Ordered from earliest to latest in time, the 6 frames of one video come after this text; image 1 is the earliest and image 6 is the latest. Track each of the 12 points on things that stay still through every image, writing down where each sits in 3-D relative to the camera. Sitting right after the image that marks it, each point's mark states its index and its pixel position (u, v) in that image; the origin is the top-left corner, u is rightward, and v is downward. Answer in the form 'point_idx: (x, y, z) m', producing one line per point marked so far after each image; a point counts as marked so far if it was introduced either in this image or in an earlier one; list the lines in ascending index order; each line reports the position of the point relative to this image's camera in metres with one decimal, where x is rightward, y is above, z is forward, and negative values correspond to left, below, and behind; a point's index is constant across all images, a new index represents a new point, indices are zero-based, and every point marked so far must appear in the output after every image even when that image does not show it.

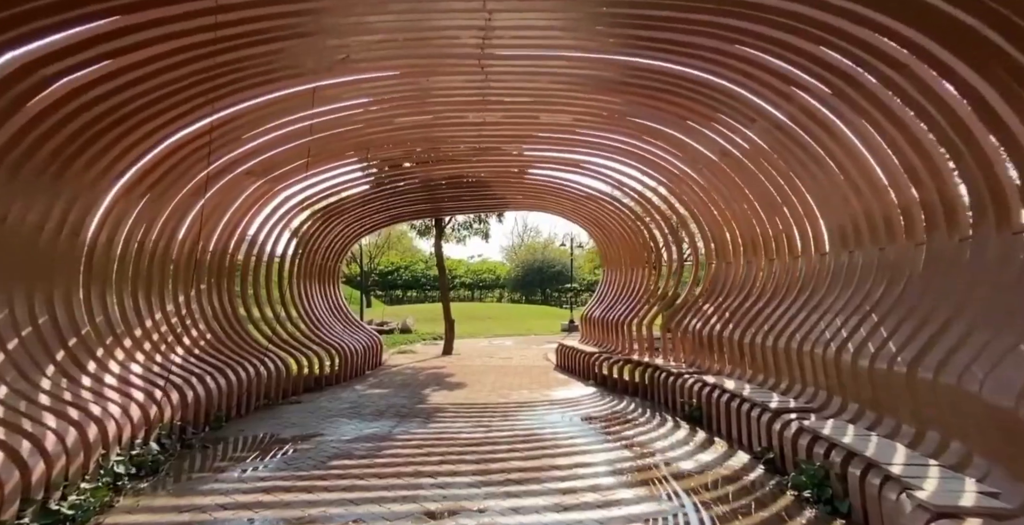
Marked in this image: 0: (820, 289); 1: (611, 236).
0: (+3.6, -0.3, +6.3) m
1: (+2.5, +0.7, +13.7) m
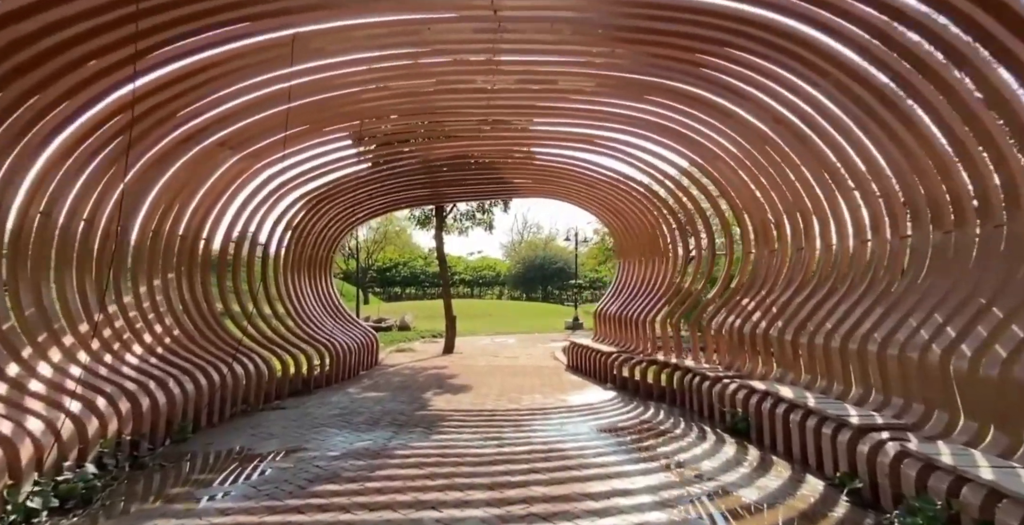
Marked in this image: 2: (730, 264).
0: (+3.8, -0.2, +5.3) m
1: (+2.7, +0.9, +12.7) m
2: (+3.7, 0.0, +9.3) m
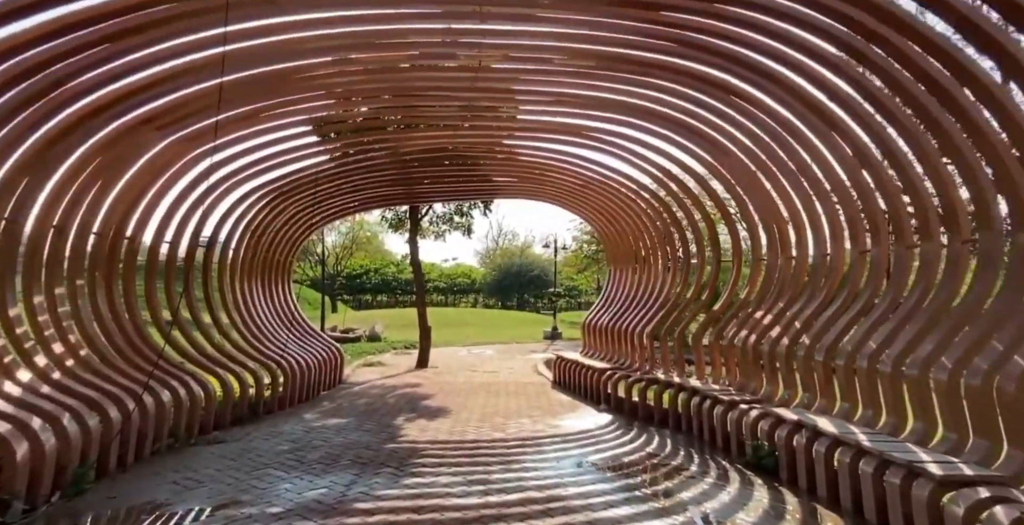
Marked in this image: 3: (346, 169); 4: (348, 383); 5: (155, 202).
0: (+3.7, -0.2, +4.4) m
1: (+2.3, +0.7, +11.7) m
2: (+3.4, -0.1, +8.4) m
3: (-2.9, +1.6, +9.5) m
4: (-3.5, -2.6, +11.6) m
5: (-4.4, +0.8, +6.7) m
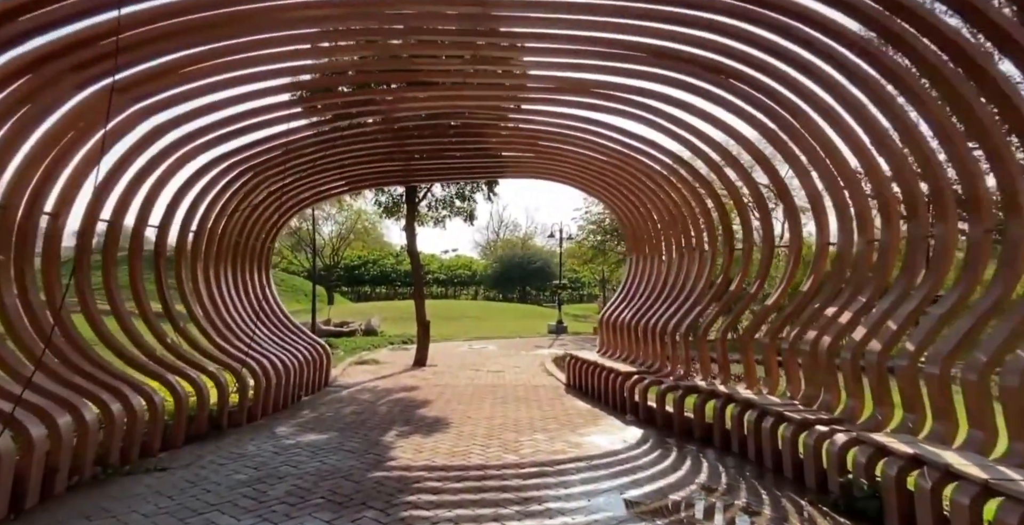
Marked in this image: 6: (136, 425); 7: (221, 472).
0: (+3.9, -0.1, +3.1) m
1: (+2.5, +0.9, +10.4) m
2: (+3.6, +0.1, +7.1) m
3: (-2.7, +1.8, +8.1) m
4: (-3.3, -2.3, +10.4) m
5: (-4.2, +0.9, +5.4) m
6: (-3.7, -1.6, +5.4) m
7: (-2.7, -2.0, +5.2) m
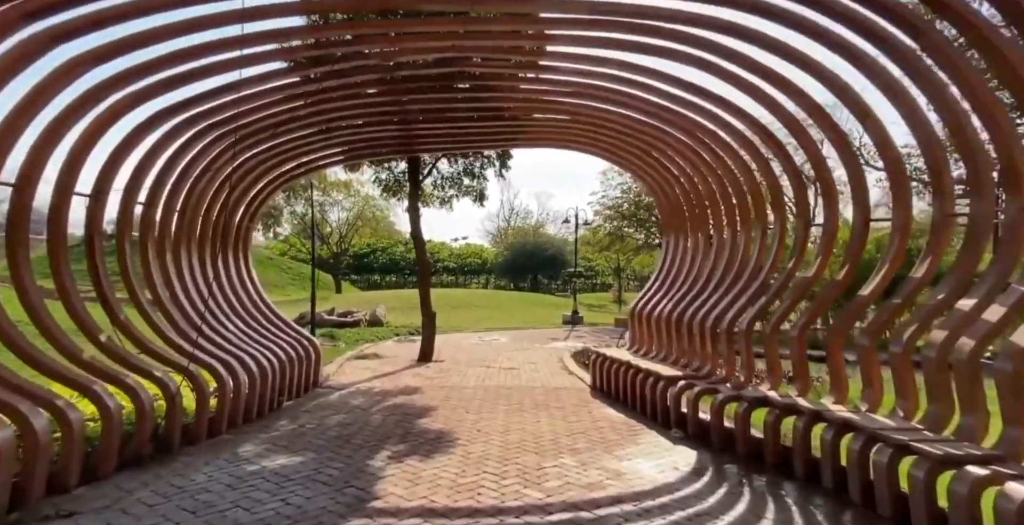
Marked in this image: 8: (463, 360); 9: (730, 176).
0: (+4.0, 0.0, +1.6) m
1: (+2.8, +1.2, +8.9) m
2: (+3.8, +0.3, +5.6) m
3: (-2.5, +2.0, +6.7) m
4: (-3.1, -2.0, +9.1) m
5: (-4.0, +1.1, +4.1) m
6: (-3.5, -1.4, +4.1) m
7: (-2.6, -1.8, +3.9) m
8: (-1.1, -2.3, +12.7) m
9: (+3.0, +1.3, +7.5) m
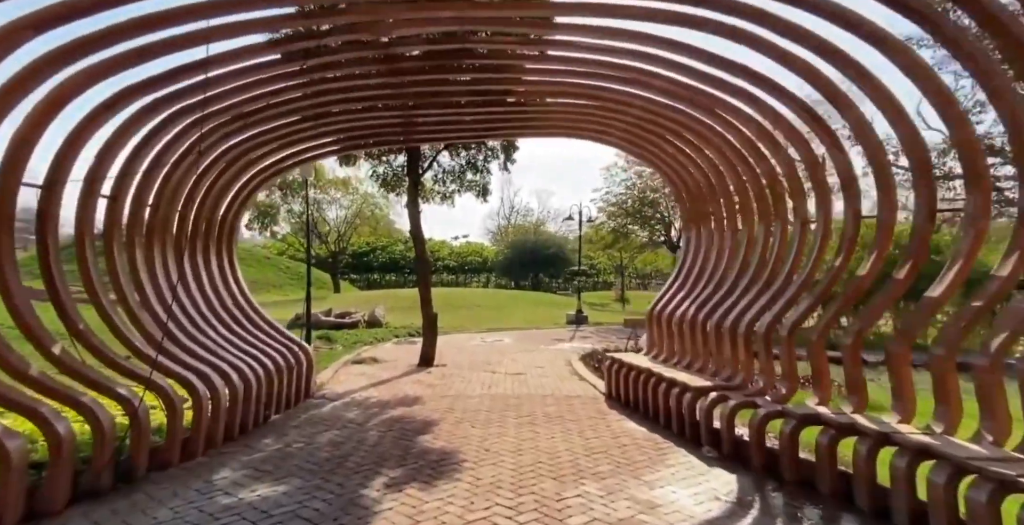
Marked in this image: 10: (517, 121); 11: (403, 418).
0: (+4.1, 0.0, +0.9) m
1: (+2.9, +1.3, +8.3) m
2: (+3.9, +0.3, +5.0) m
3: (-2.4, +2.0, +6.1) m
4: (-2.9, -2.0, +8.4) m
5: (-3.9, +1.1, +3.4) m
6: (-3.4, -1.4, +3.4) m
7: (-2.4, -1.8, +3.2) m
8: (-1.0, -2.2, +12.0) m
9: (+3.1, +1.3, +6.8) m
10: (+0.1, +2.2, +8.6) m
11: (-1.4, -1.9, +6.9) m
